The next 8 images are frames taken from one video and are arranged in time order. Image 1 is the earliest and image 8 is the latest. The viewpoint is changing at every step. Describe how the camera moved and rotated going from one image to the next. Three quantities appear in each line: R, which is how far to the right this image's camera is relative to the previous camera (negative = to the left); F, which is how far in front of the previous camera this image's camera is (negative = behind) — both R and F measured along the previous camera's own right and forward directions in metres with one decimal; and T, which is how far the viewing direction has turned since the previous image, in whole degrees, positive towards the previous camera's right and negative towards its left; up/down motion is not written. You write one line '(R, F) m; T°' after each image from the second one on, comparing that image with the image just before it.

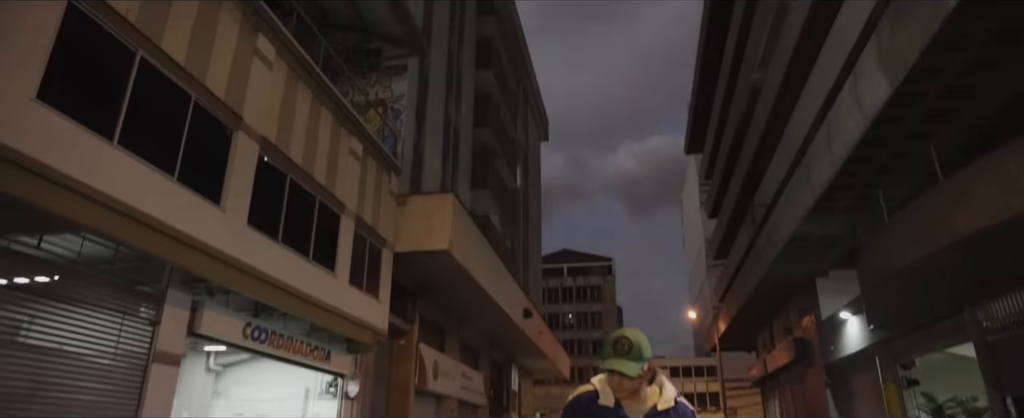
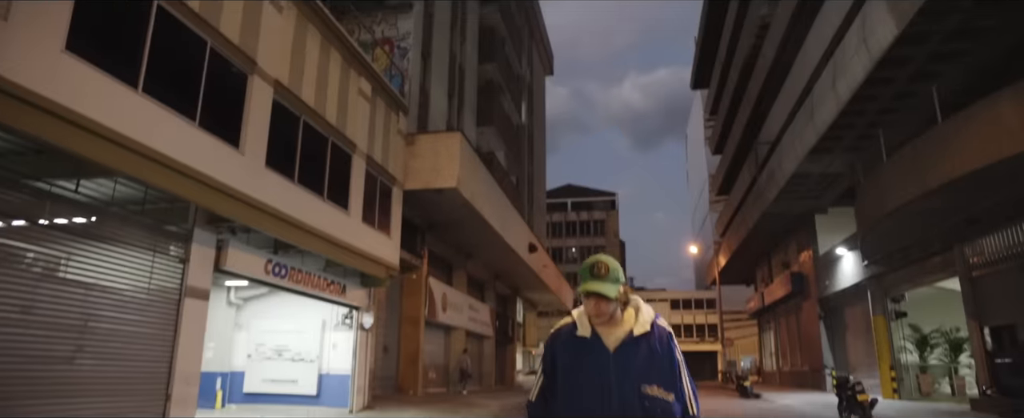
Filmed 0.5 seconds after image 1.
(-0.1, -0.5) m; 0°
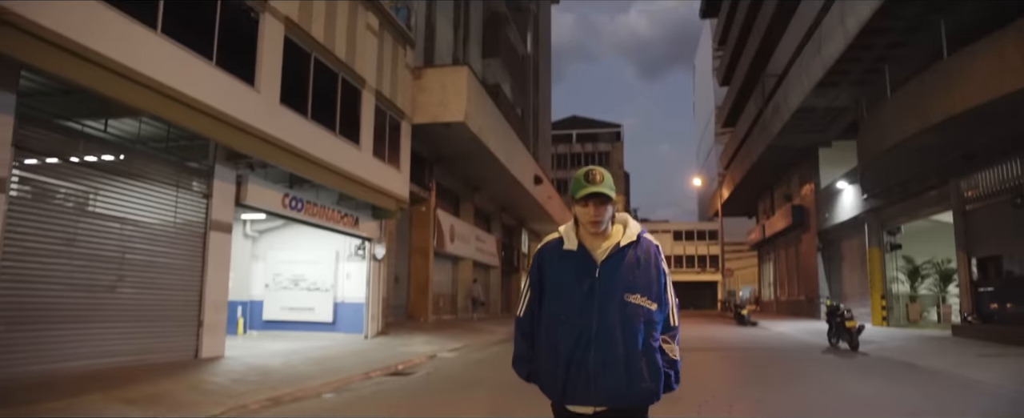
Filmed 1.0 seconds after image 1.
(-0.1, -0.4) m; 0°
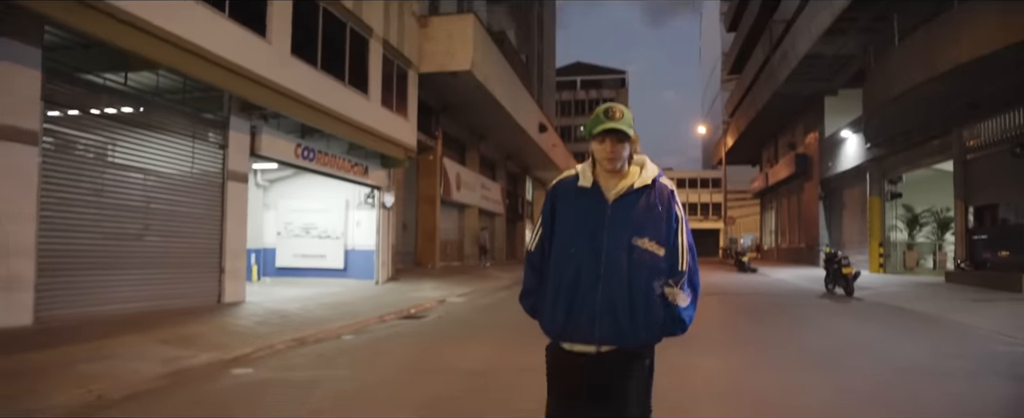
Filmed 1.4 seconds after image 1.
(-0.1, -0.3) m; 0°
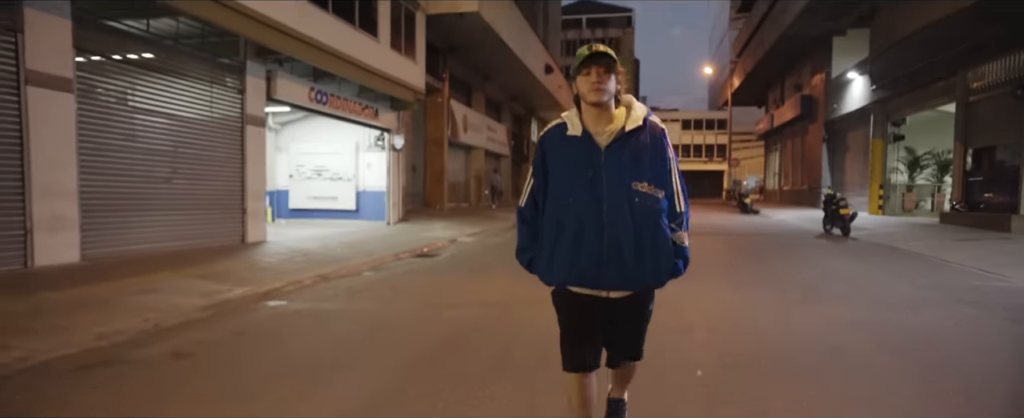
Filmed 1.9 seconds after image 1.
(-0.1, -0.5) m; 0°
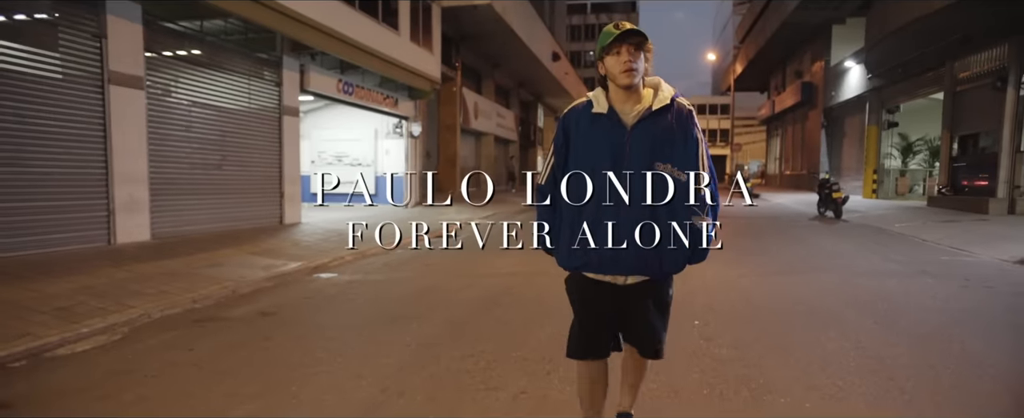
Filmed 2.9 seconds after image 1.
(-0.3, -1.1) m; 0°
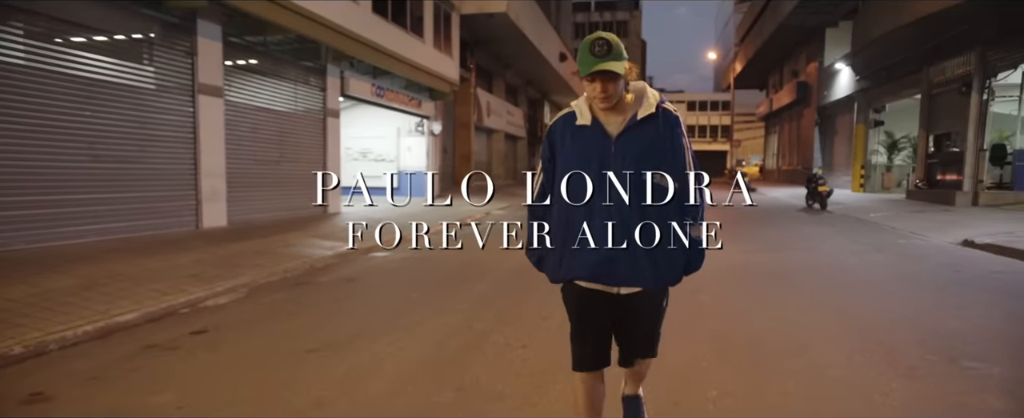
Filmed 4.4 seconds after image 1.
(-0.4, -1.7) m; 0°
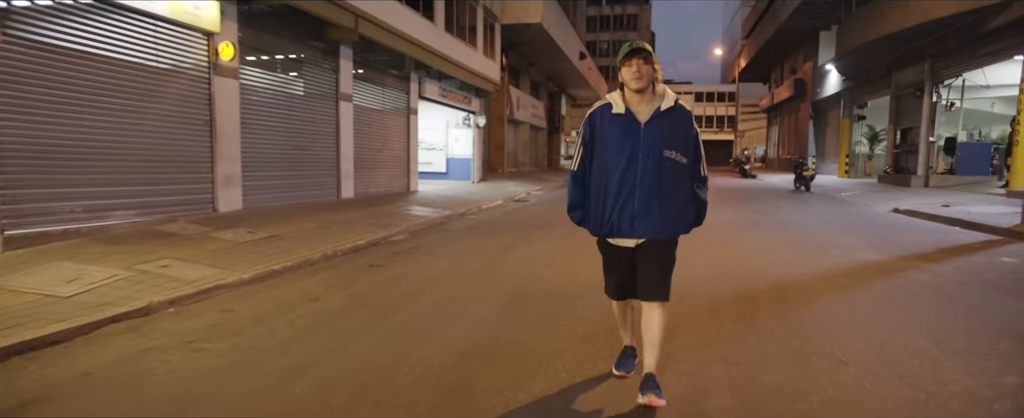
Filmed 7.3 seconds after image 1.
(-1.2, -4.1) m; -1°
